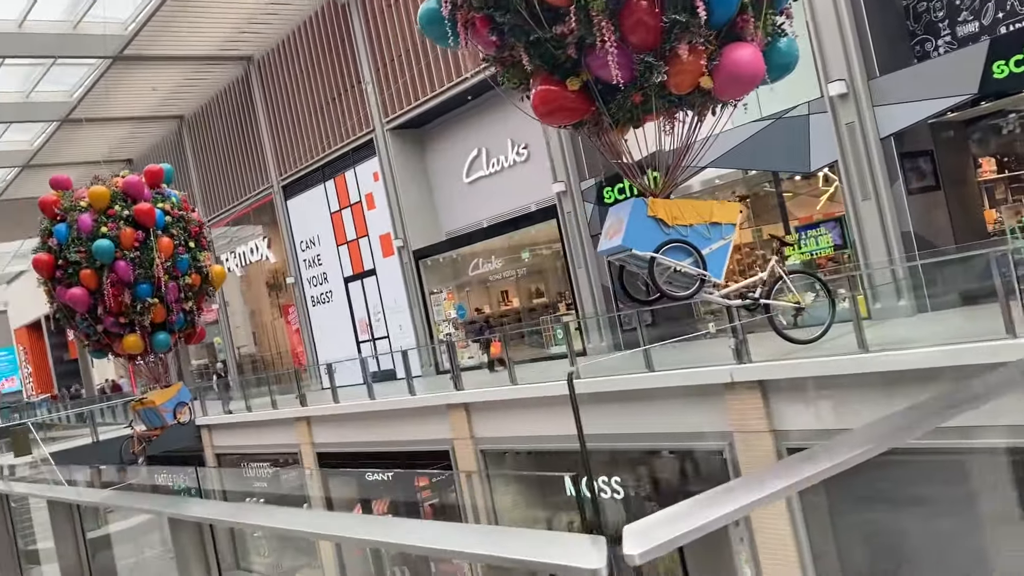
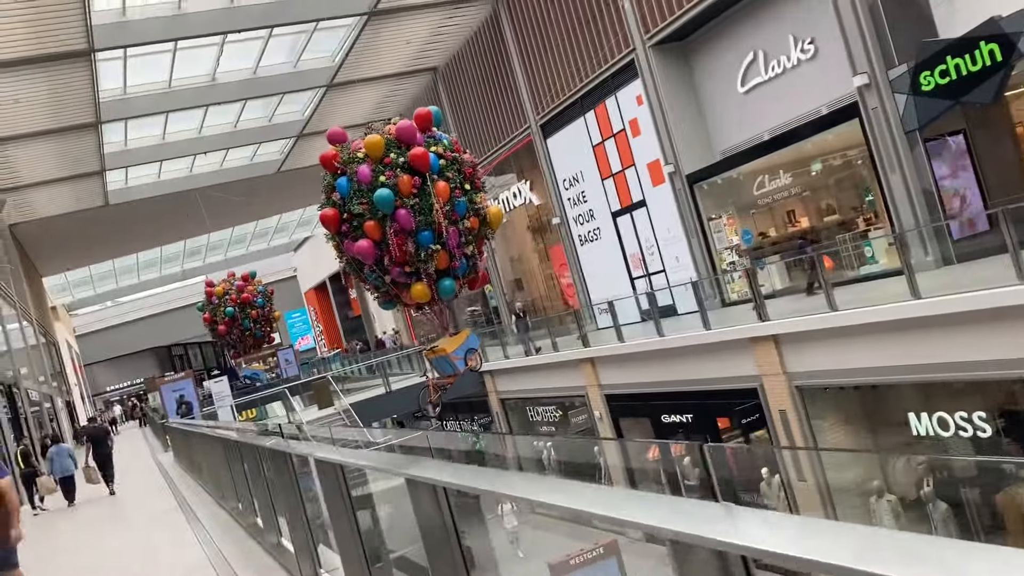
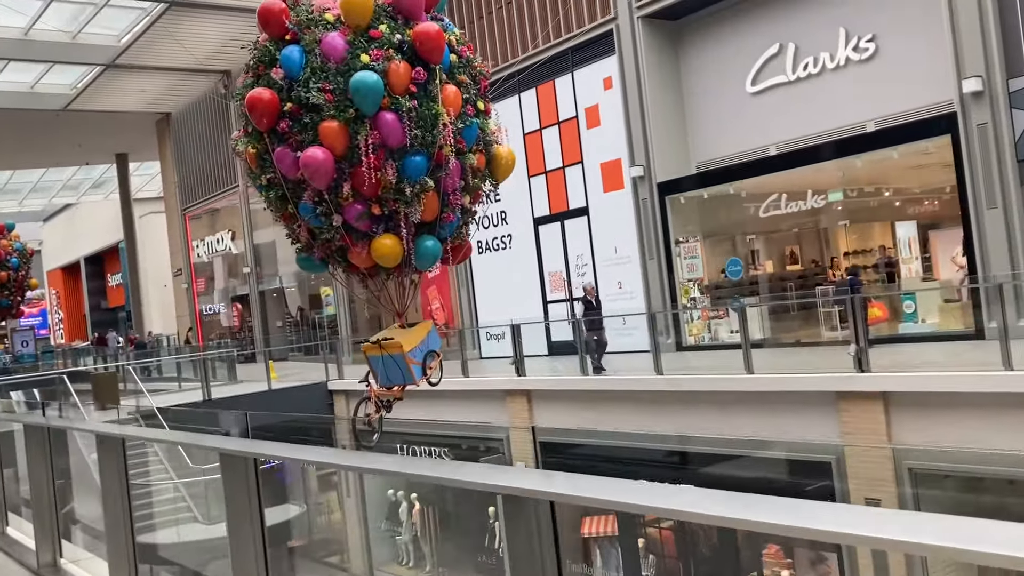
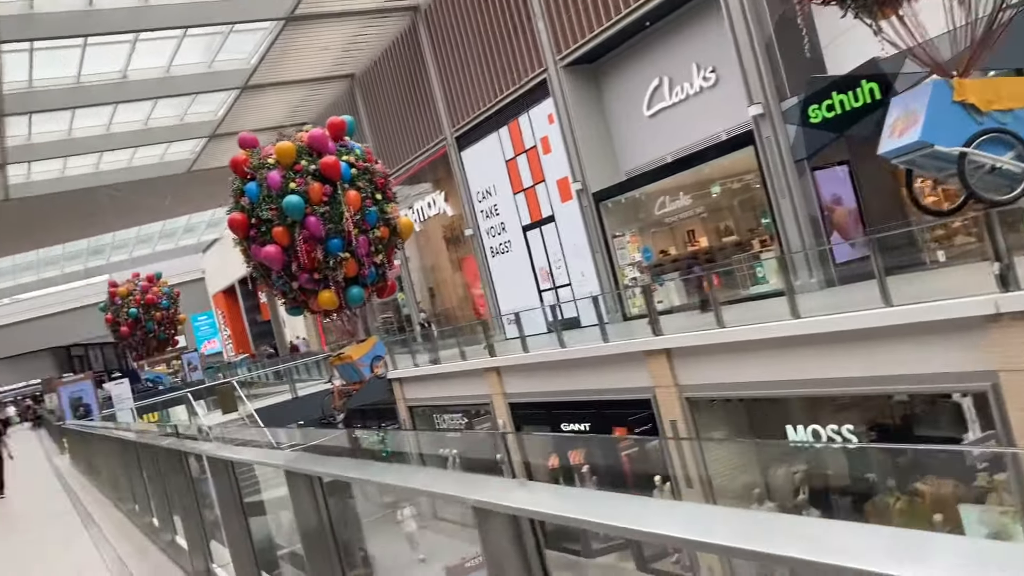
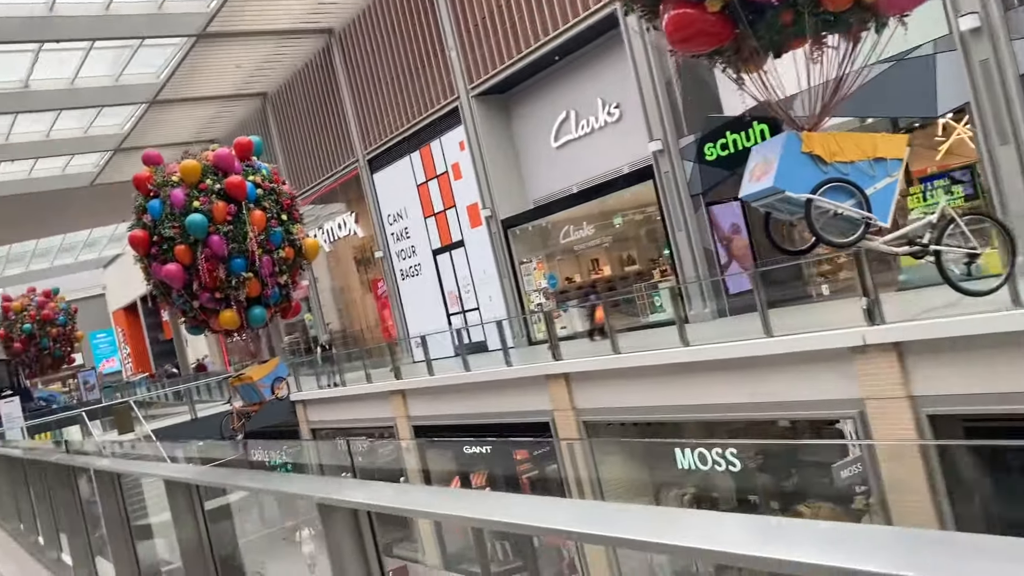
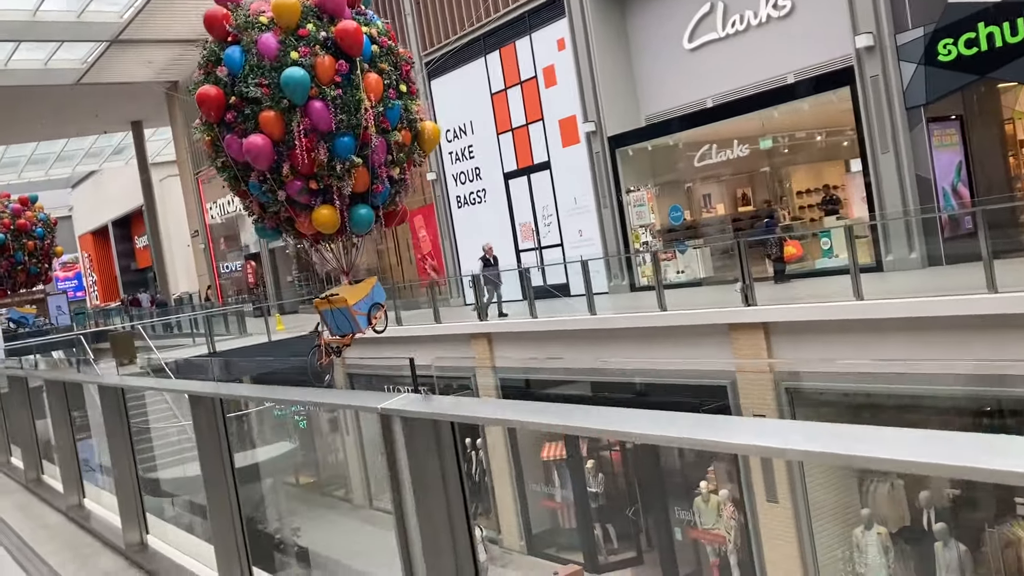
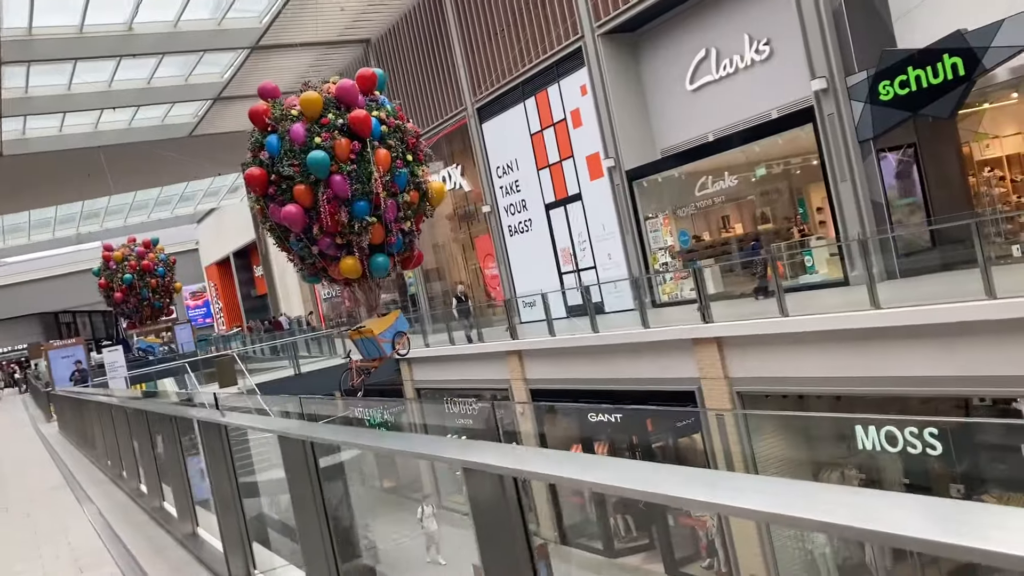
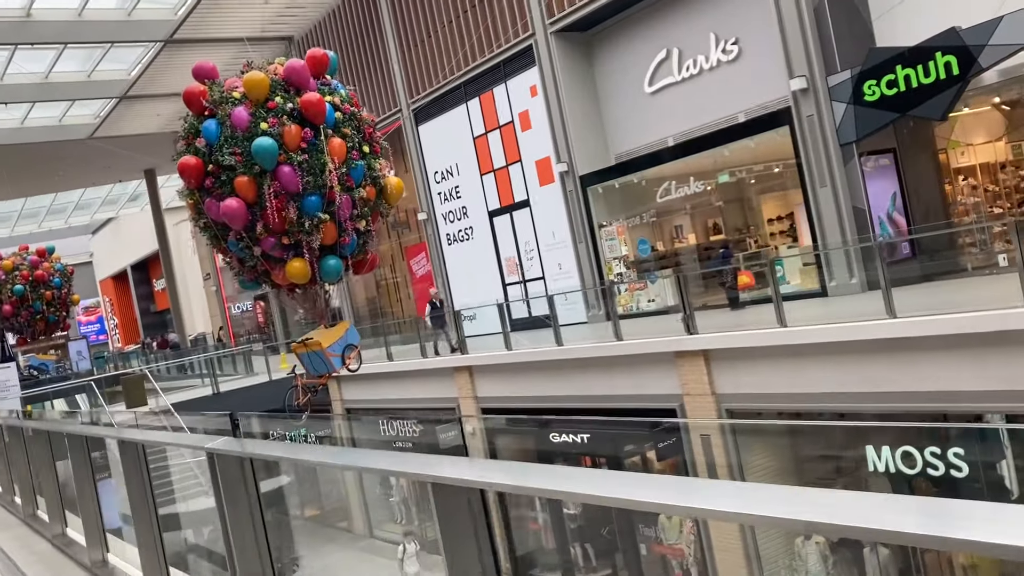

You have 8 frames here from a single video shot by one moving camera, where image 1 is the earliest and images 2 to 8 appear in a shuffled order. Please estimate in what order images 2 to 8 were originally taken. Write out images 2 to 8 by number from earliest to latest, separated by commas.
5, 4, 2, 7, 8, 6, 3
